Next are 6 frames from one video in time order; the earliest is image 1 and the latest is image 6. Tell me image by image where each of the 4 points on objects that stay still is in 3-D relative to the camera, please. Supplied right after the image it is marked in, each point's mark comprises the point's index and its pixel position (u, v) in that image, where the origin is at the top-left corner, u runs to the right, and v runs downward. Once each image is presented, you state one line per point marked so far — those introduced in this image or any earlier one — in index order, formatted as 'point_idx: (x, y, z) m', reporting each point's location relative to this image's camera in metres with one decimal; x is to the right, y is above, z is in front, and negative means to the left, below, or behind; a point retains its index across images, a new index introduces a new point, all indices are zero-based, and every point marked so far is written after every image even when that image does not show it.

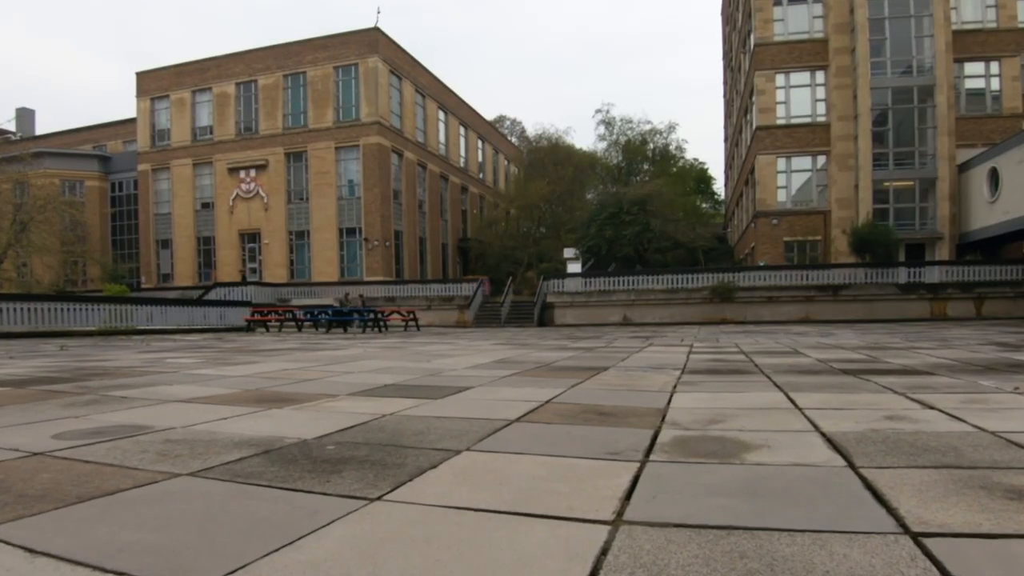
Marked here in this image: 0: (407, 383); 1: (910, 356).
0: (-1.2, -1.1, +7.1) m
1: (+6.5, -1.1, +10.7) m
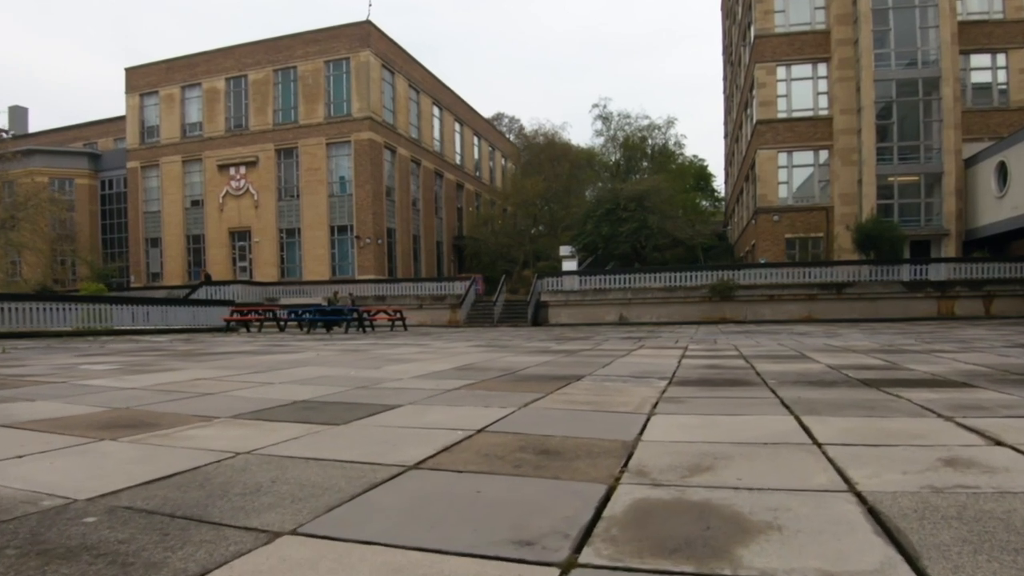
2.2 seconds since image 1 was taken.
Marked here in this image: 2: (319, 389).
0: (-1.7, -1.0, +5.8) m
1: (+6.0, -1.1, +9.3) m
2: (-2.0, -1.0, +6.6) m
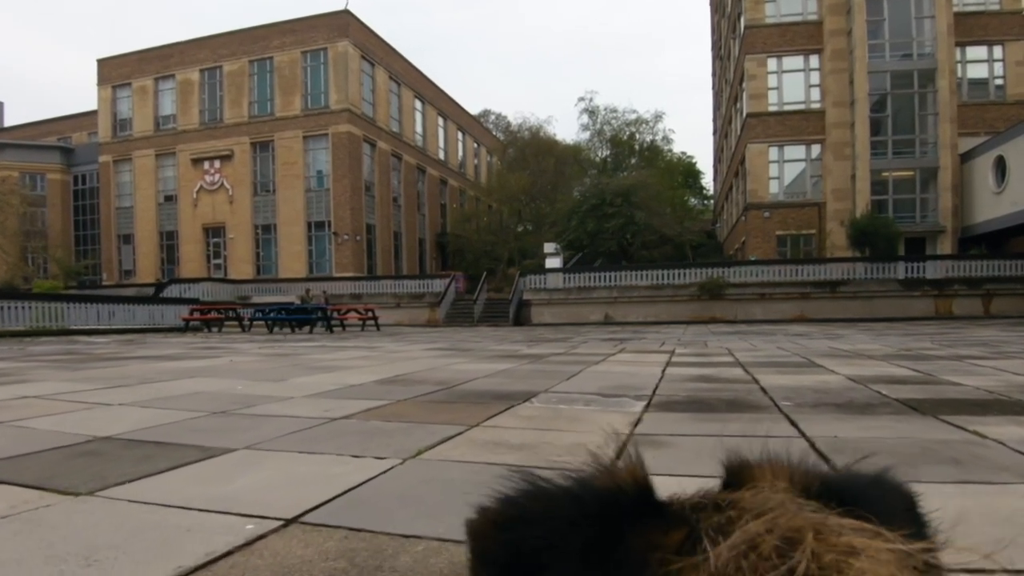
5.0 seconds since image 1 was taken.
0: (-2.3, -0.9, +3.9) m
1: (+5.4, -1.0, +7.6) m
2: (-2.6, -0.9, +4.8) m
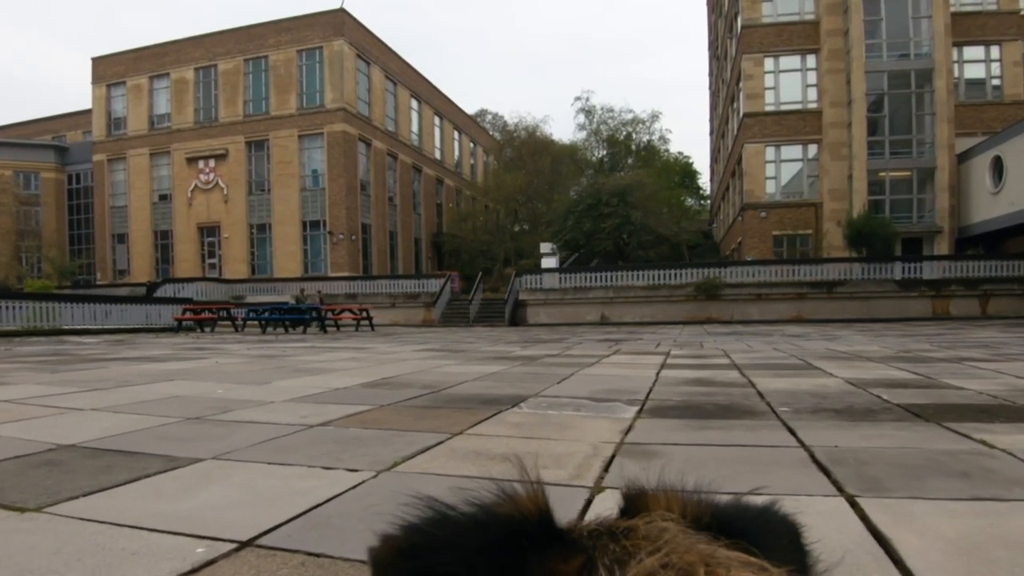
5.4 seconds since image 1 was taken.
0: (-2.4, -0.9, +3.7) m
1: (+5.3, -1.0, +7.4) m
2: (-2.7, -0.9, +4.5) m
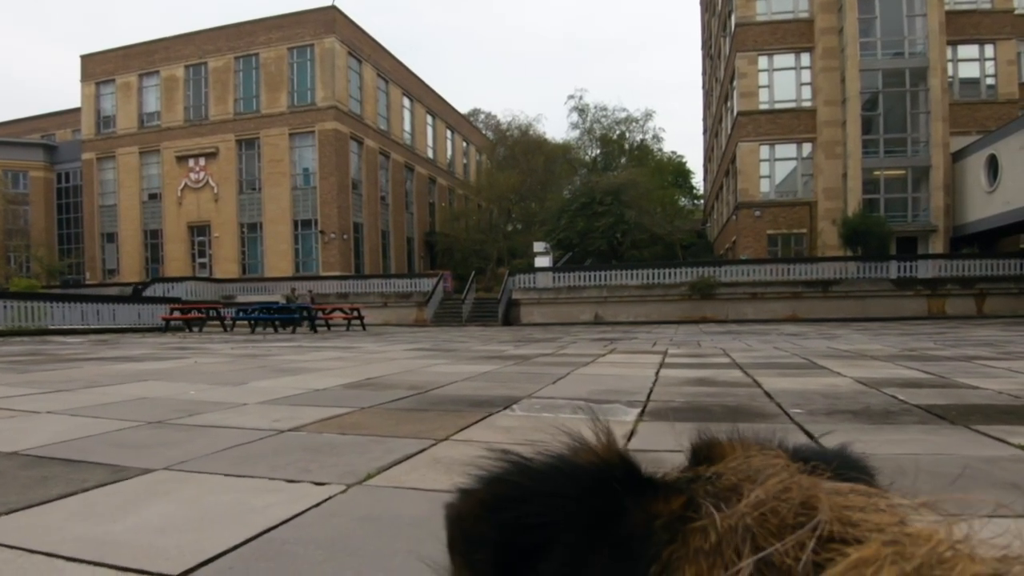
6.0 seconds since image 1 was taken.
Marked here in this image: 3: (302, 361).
0: (-2.4, -0.9, +3.3) m
1: (+5.2, -0.9, +7.1) m
2: (-2.7, -0.9, +4.2) m
3: (-3.1, -1.1, +9.8) m
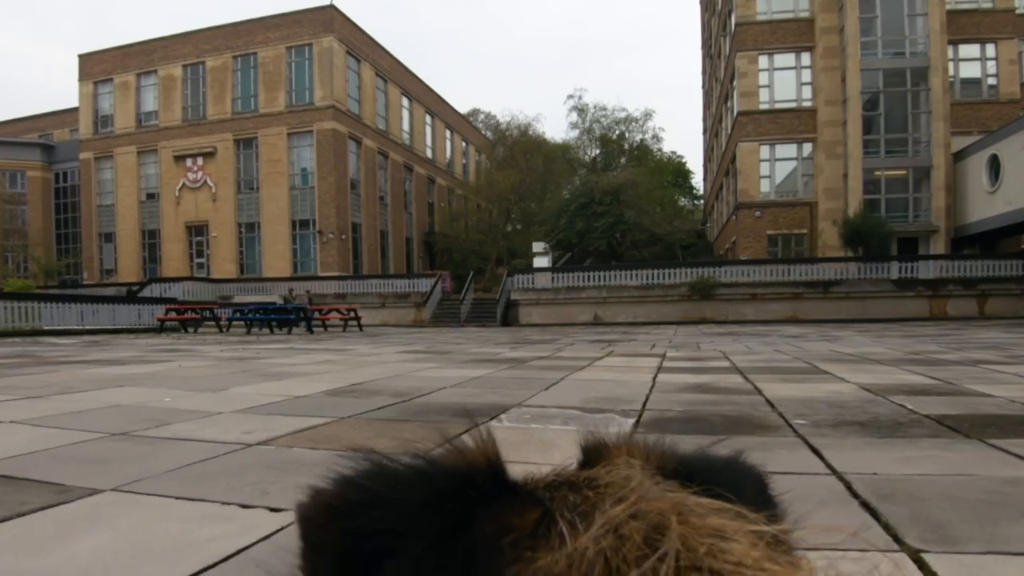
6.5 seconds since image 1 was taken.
0: (-2.5, -0.9, +3.0) m
1: (+5.1, -0.9, +6.8) m
2: (-2.8, -0.9, +3.9) m
3: (-3.2, -1.1, +9.5) m
